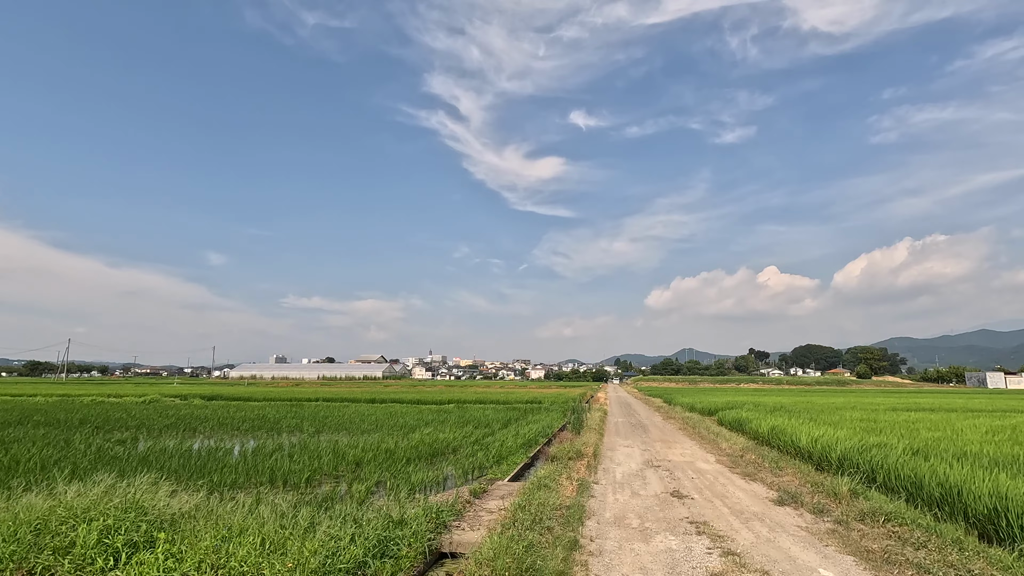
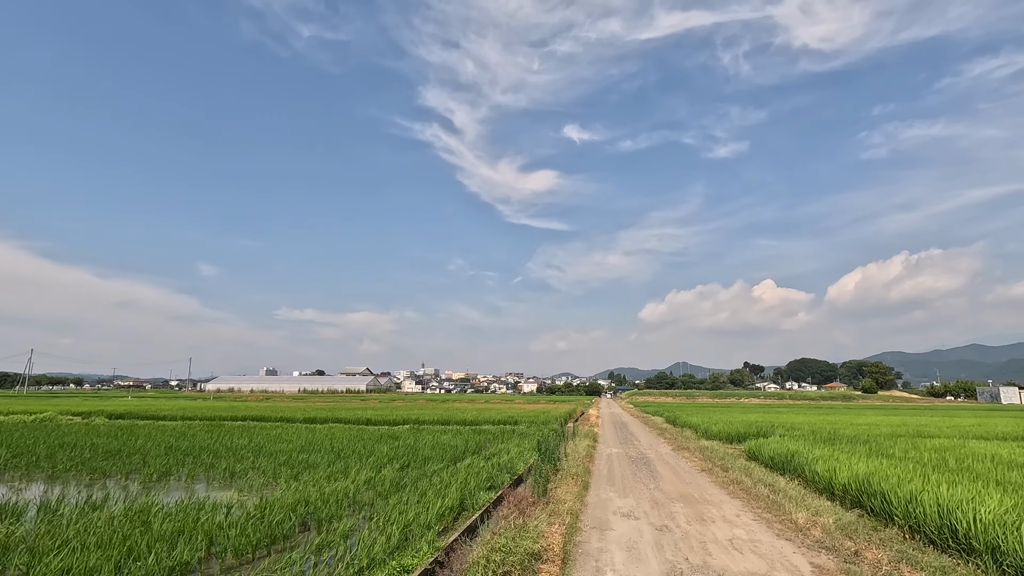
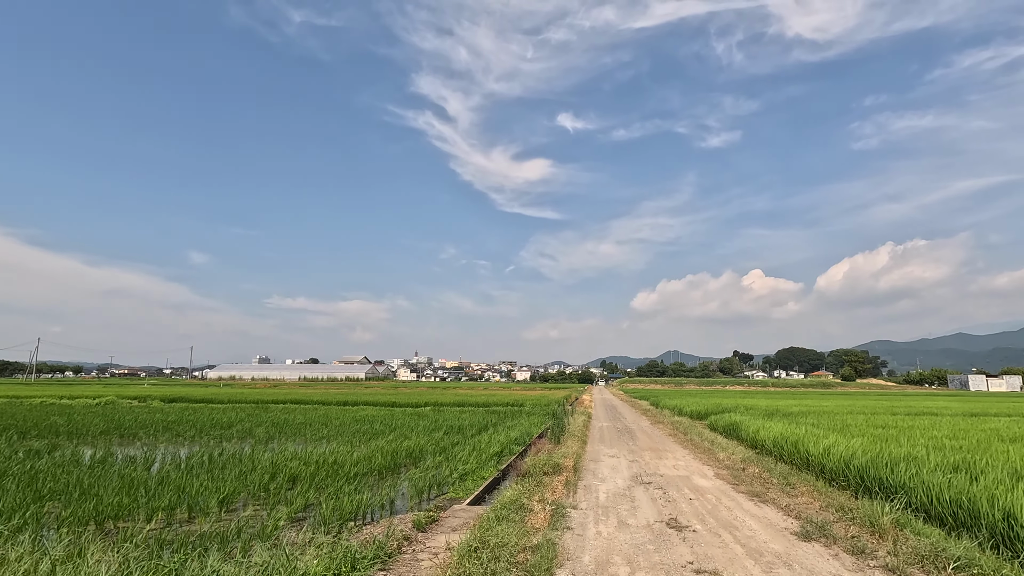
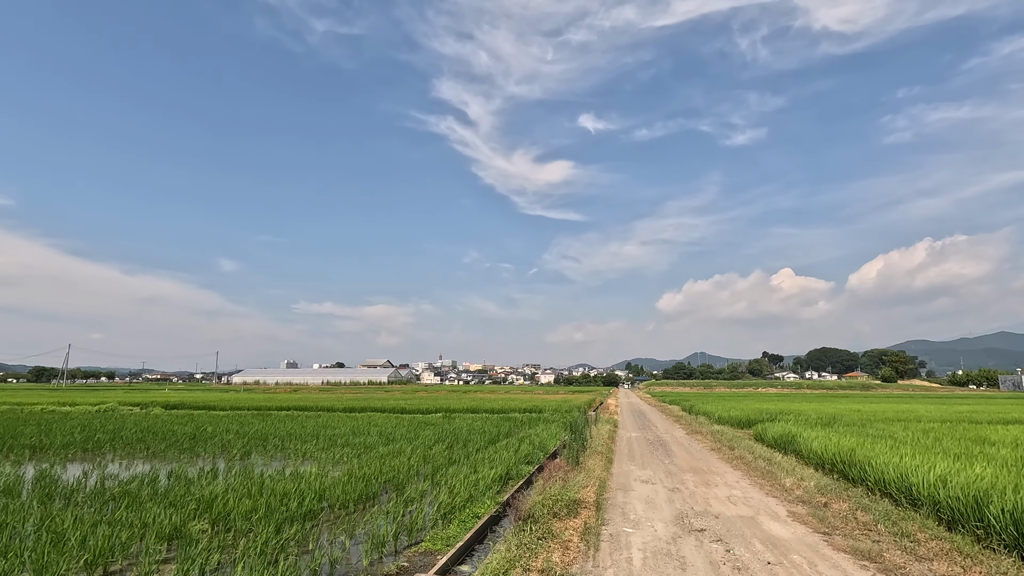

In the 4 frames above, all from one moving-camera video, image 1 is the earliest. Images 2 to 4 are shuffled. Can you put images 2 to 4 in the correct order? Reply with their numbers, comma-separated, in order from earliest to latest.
3, 4, 2
